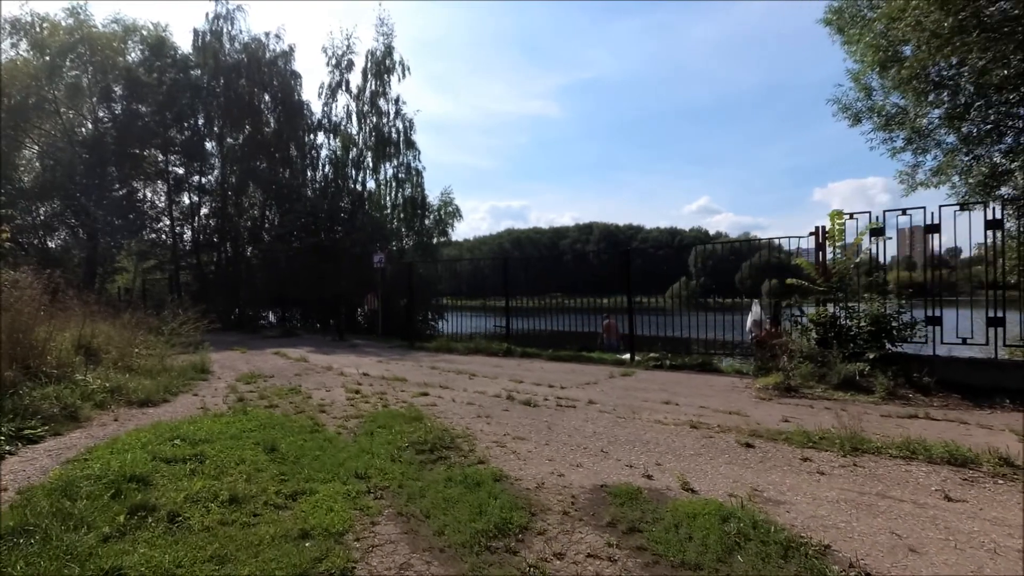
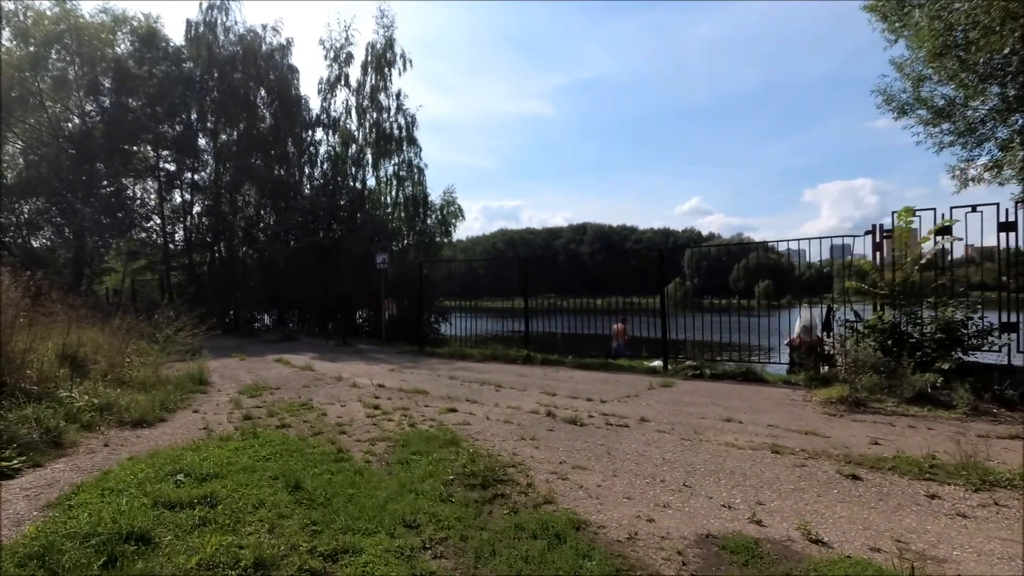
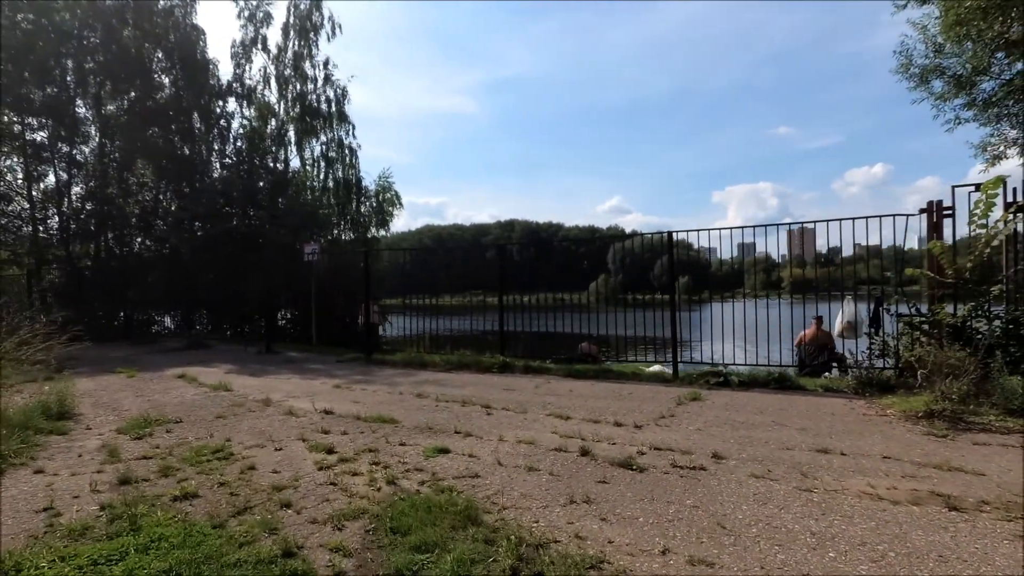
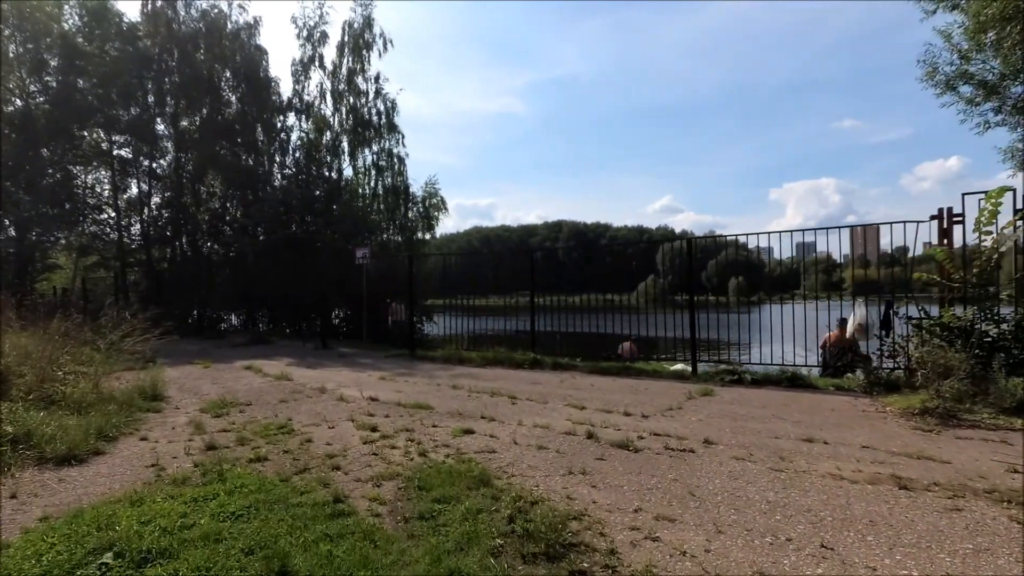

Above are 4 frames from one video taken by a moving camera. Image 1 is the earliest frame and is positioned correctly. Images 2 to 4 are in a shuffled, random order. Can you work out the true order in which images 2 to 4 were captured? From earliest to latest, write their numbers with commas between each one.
2, 4, 3
